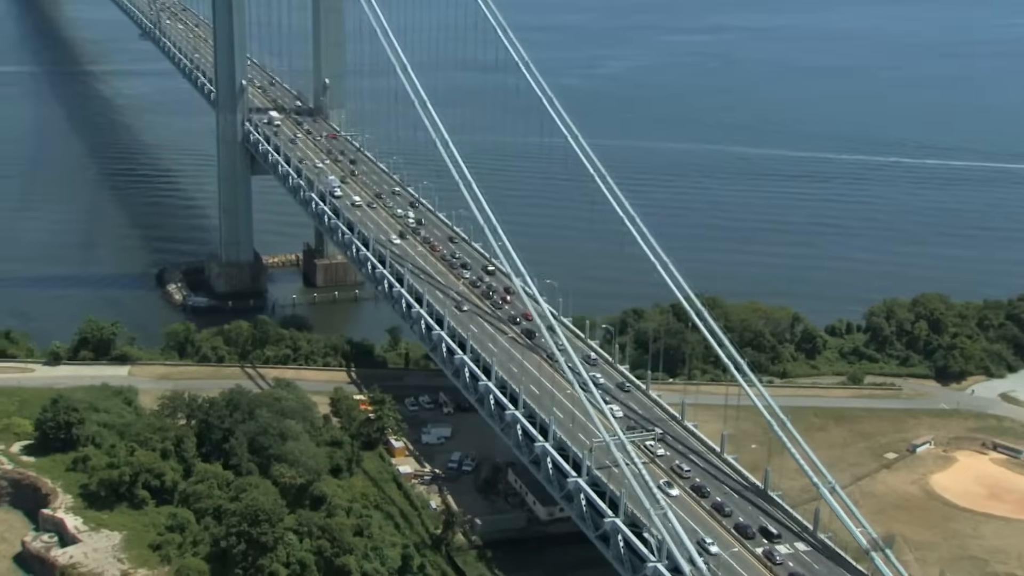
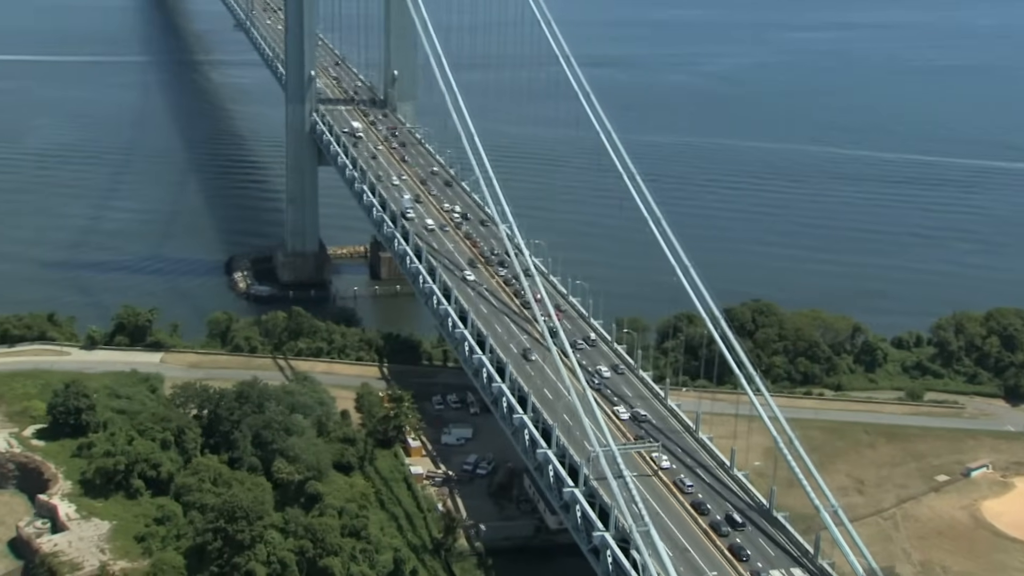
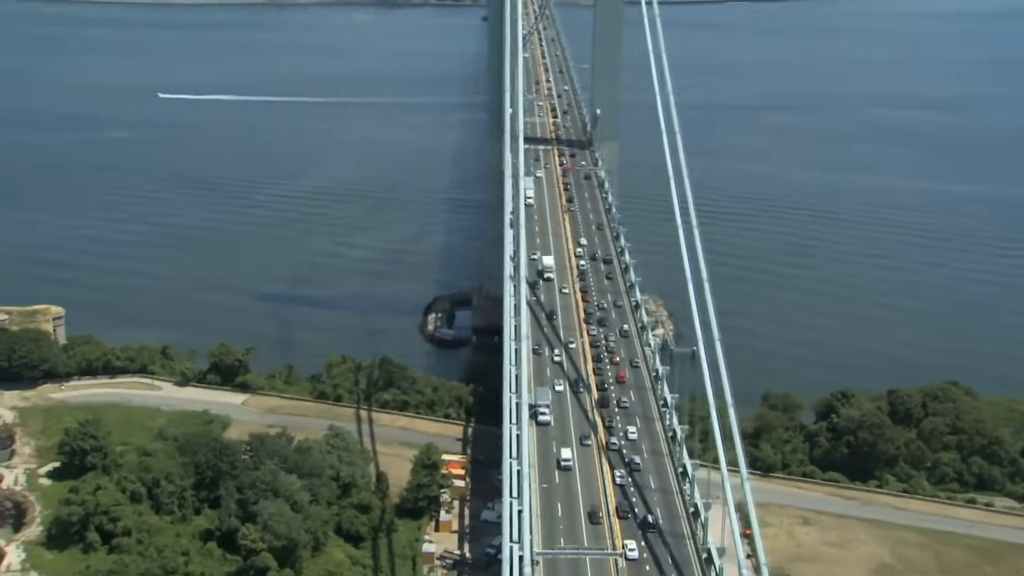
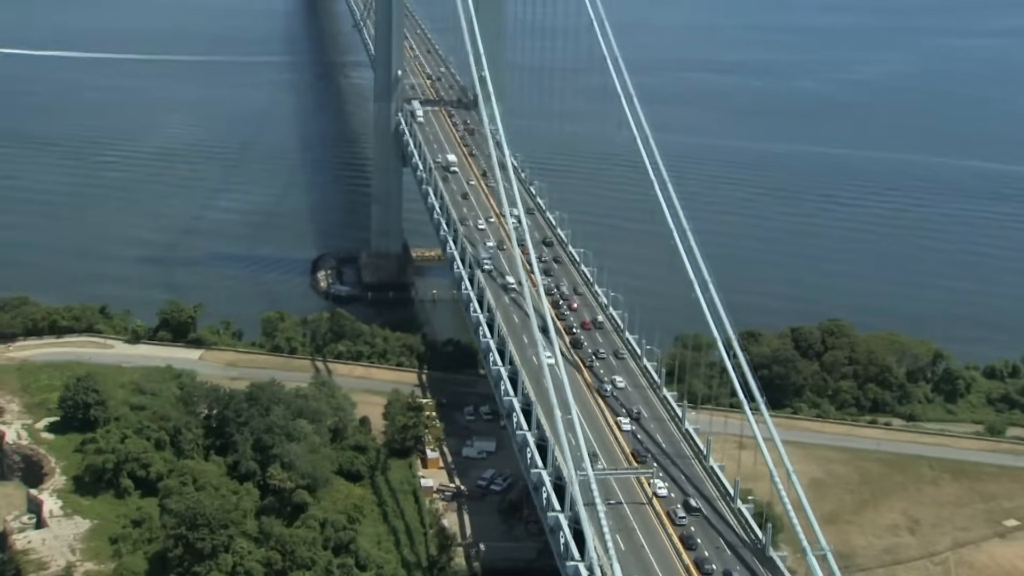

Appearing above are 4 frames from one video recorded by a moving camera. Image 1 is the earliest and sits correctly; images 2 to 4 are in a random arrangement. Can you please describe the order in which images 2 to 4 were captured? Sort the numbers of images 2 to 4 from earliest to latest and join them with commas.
2, 4, 3
